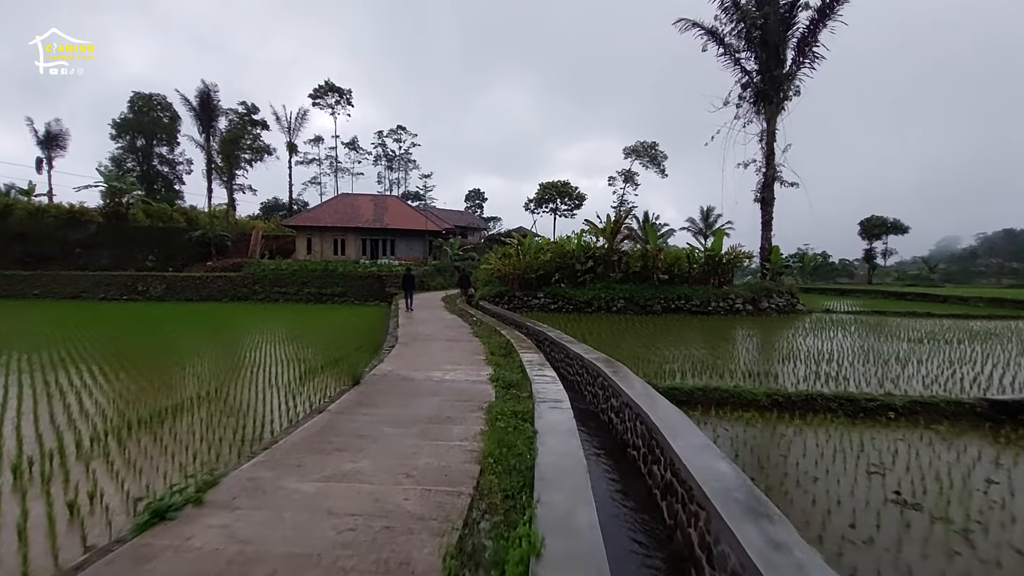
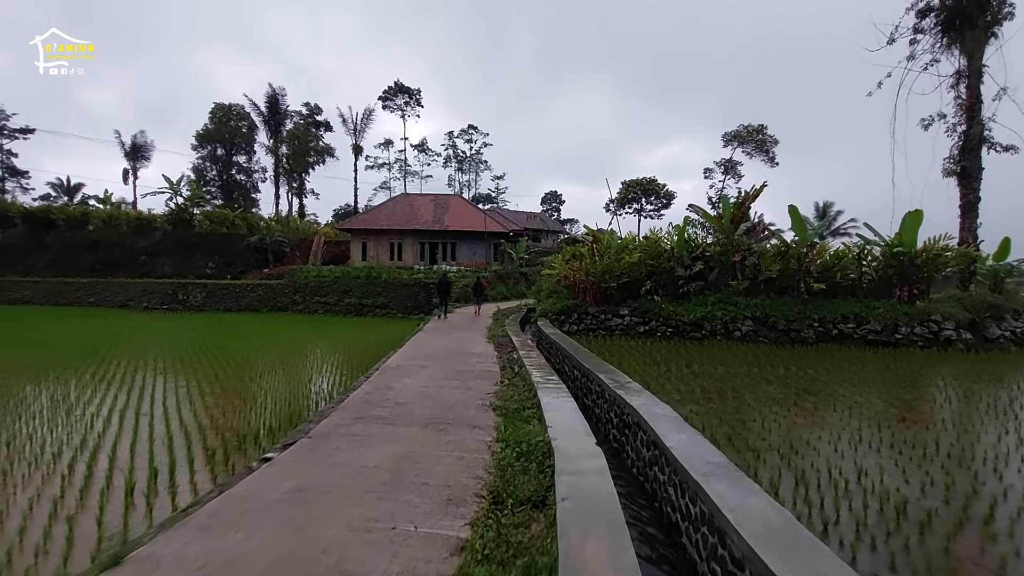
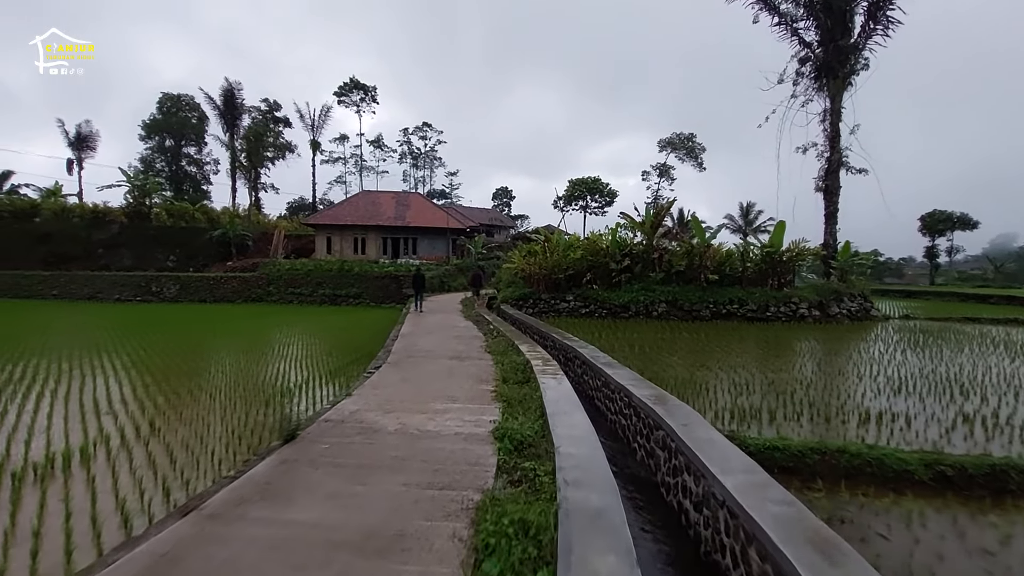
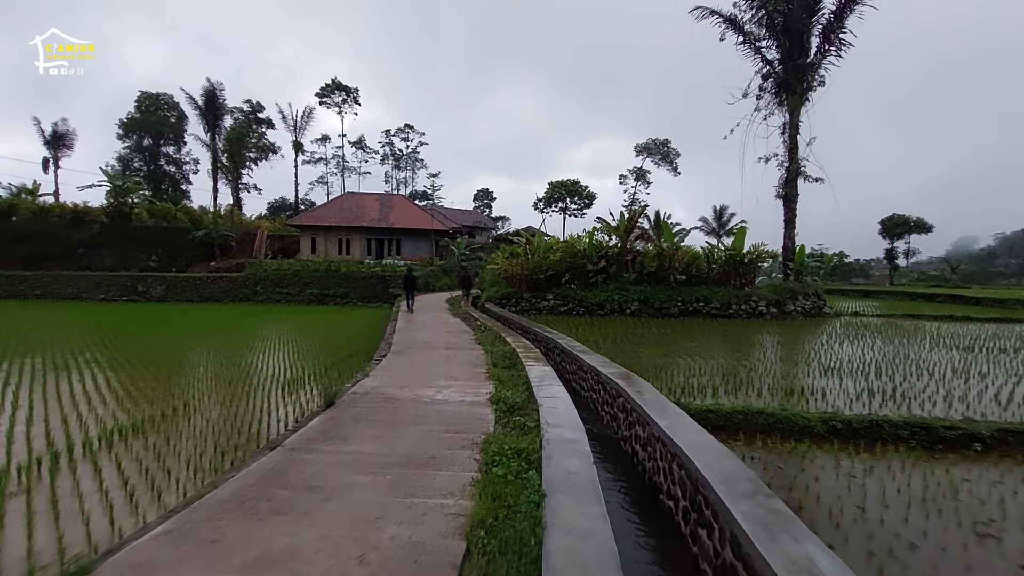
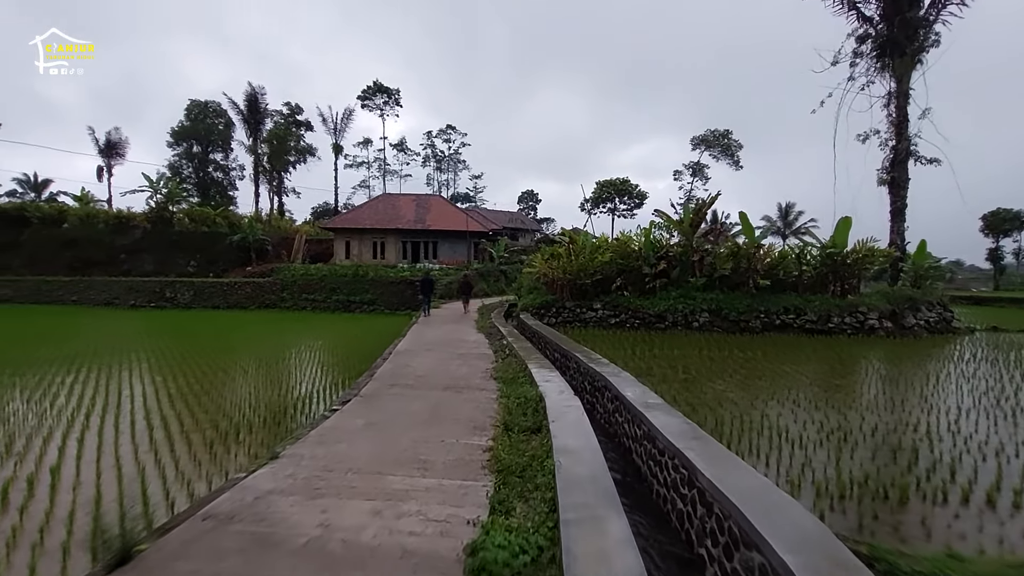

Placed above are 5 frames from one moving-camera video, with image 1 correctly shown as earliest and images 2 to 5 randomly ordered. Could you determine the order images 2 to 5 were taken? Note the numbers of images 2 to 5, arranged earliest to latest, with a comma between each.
4, 3, 5, 2
